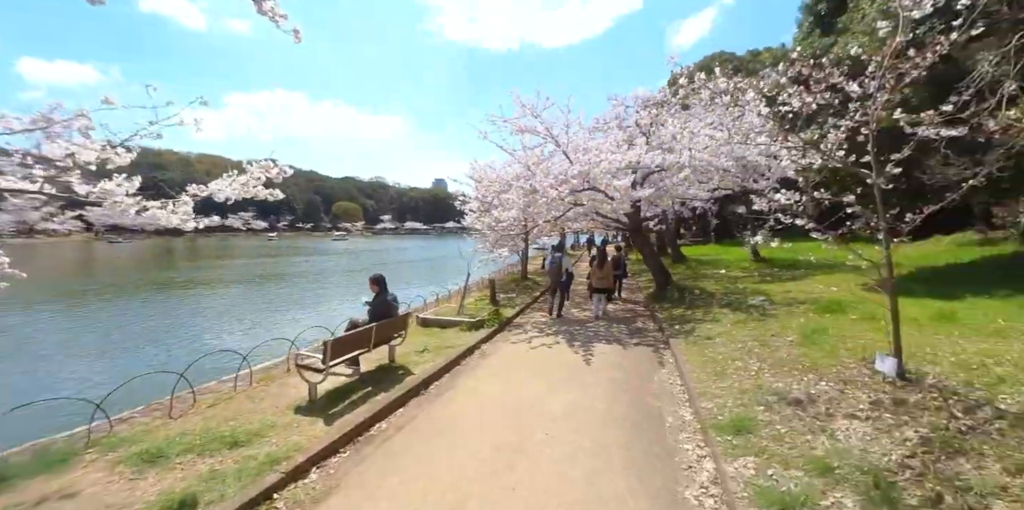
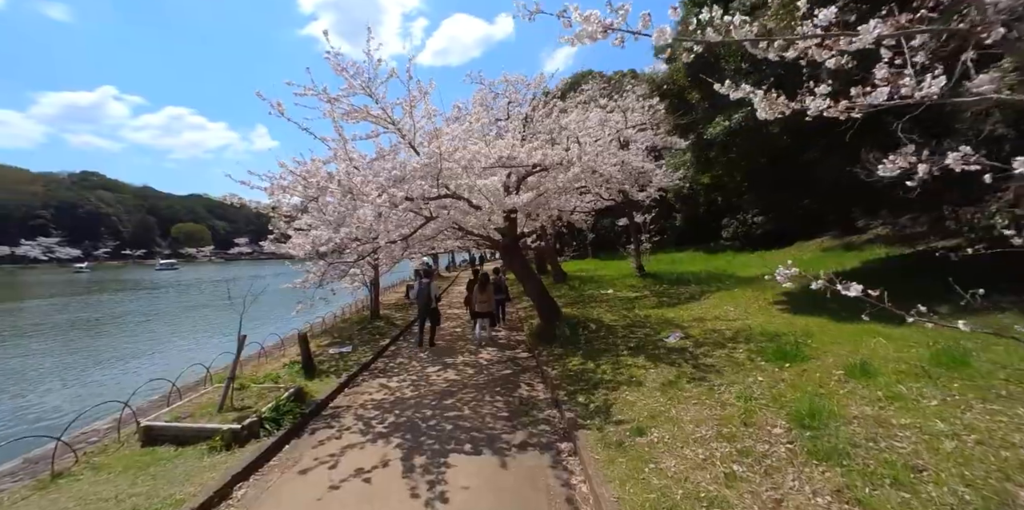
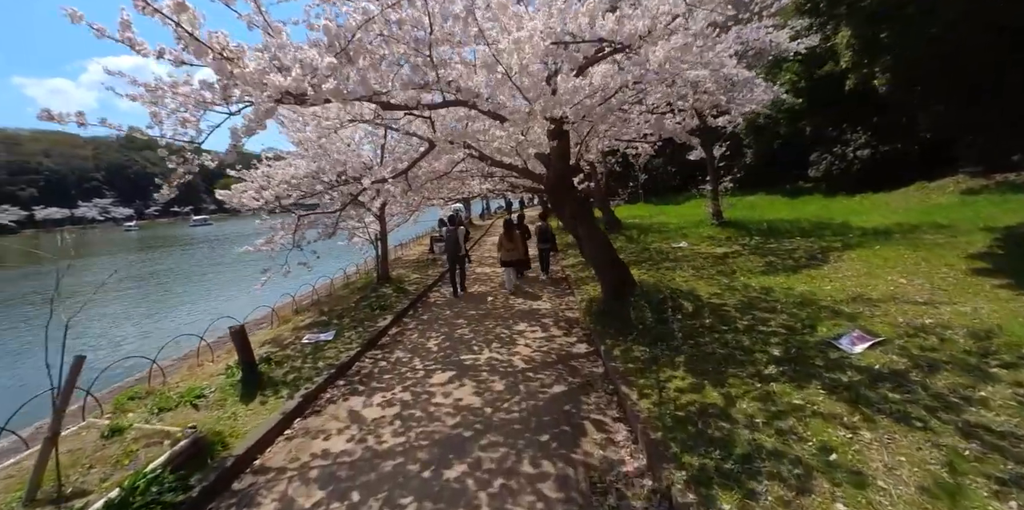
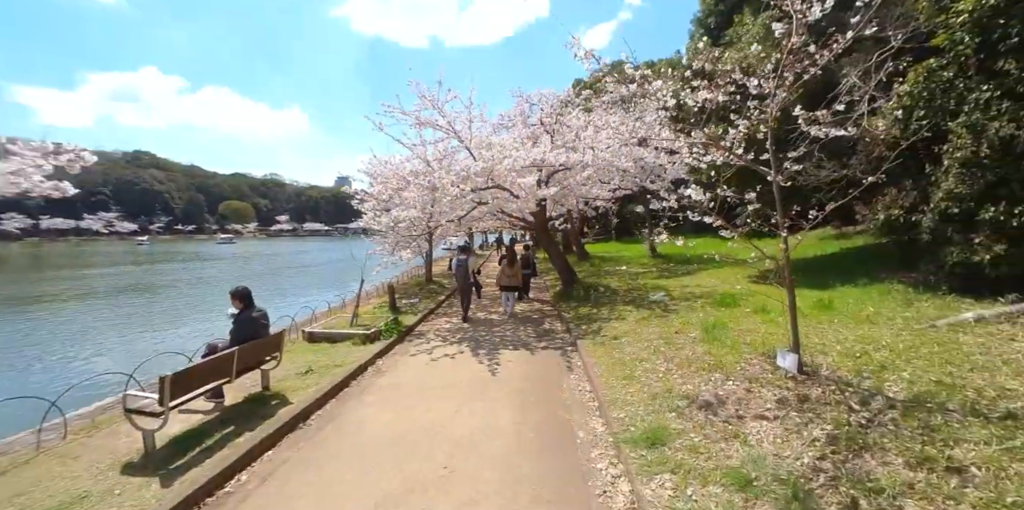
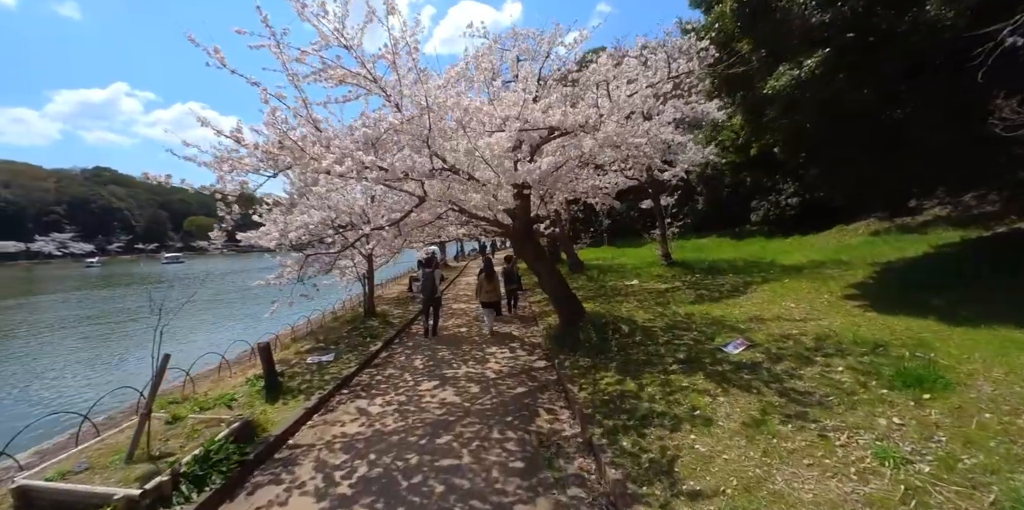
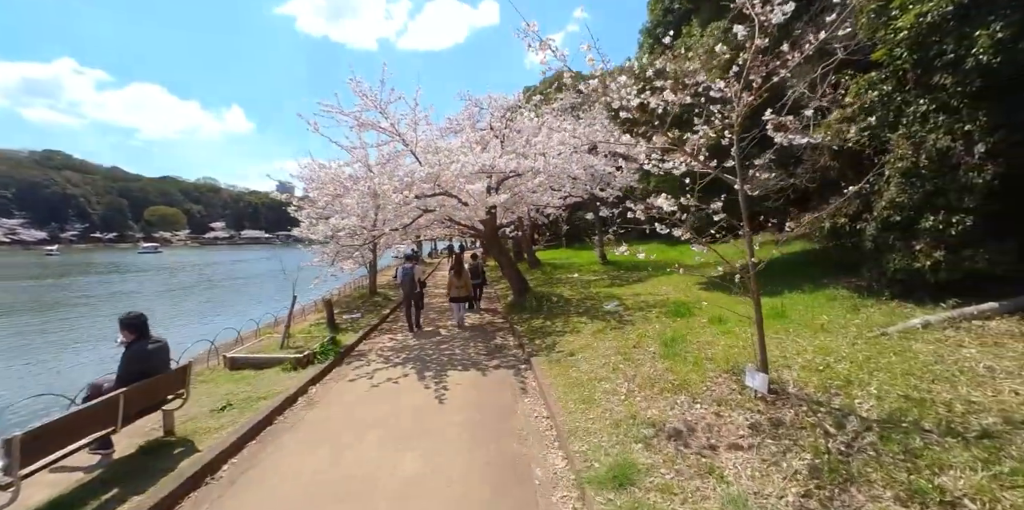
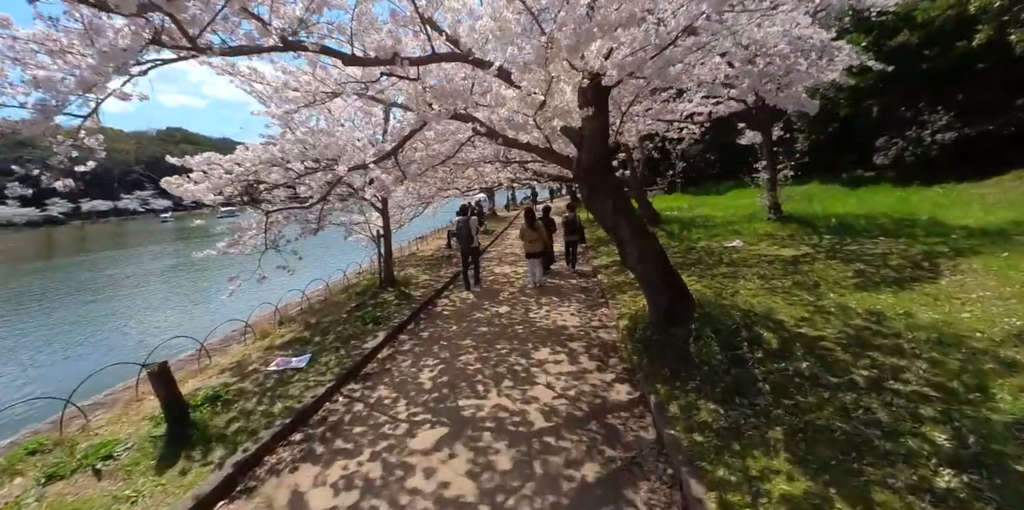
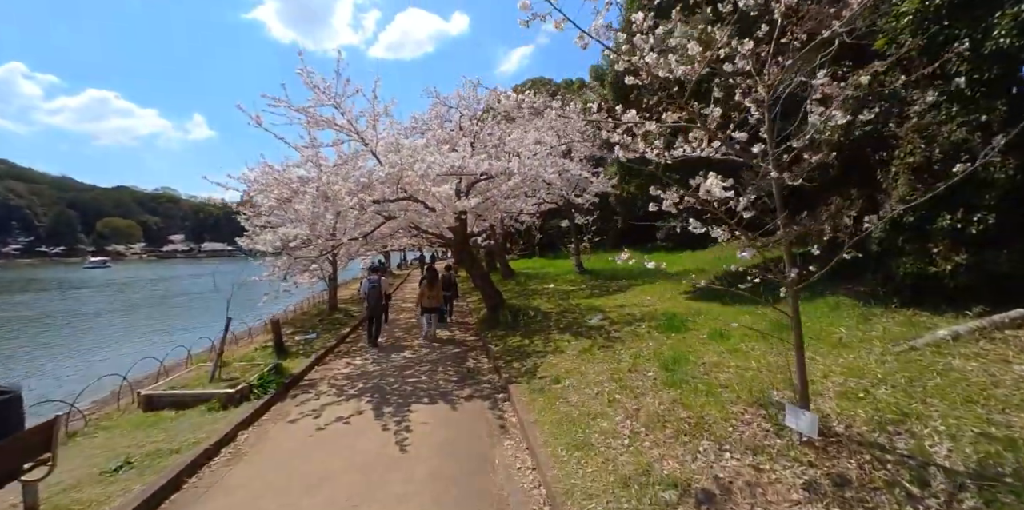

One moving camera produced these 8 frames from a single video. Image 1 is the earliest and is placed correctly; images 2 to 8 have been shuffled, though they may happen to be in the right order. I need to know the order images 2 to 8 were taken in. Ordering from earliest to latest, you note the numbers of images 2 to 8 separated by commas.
4, 6, 8, 2, 5, 3, 7
